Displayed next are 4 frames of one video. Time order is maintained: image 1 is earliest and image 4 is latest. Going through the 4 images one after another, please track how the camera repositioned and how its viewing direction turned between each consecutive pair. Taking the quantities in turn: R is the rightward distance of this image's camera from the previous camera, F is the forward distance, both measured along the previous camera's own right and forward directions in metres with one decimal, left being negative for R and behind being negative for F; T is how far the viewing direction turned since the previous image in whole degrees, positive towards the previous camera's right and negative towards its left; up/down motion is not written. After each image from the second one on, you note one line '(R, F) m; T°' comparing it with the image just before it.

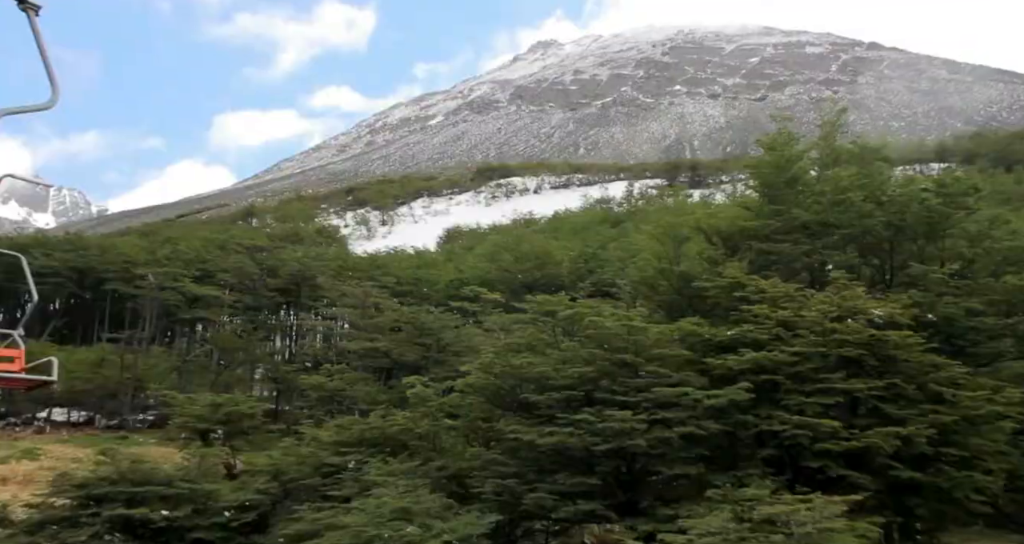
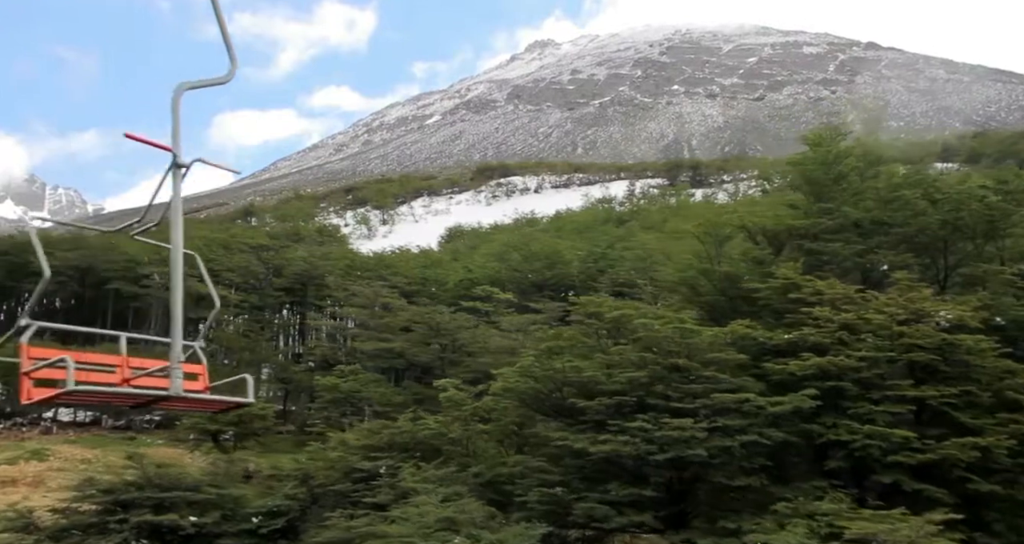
(-0.4, +0.2) m; 0°
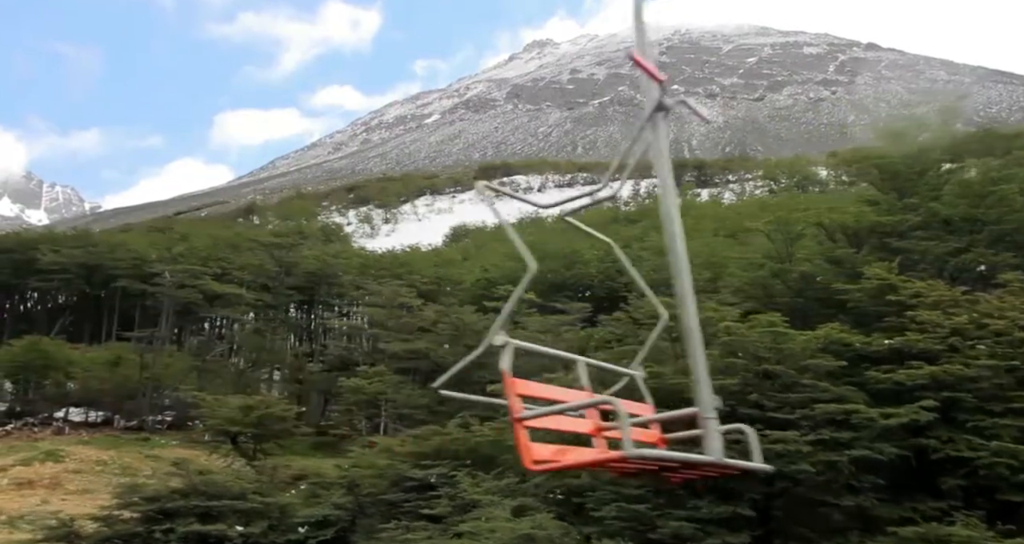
(-0.5, +0.3) m; 0°
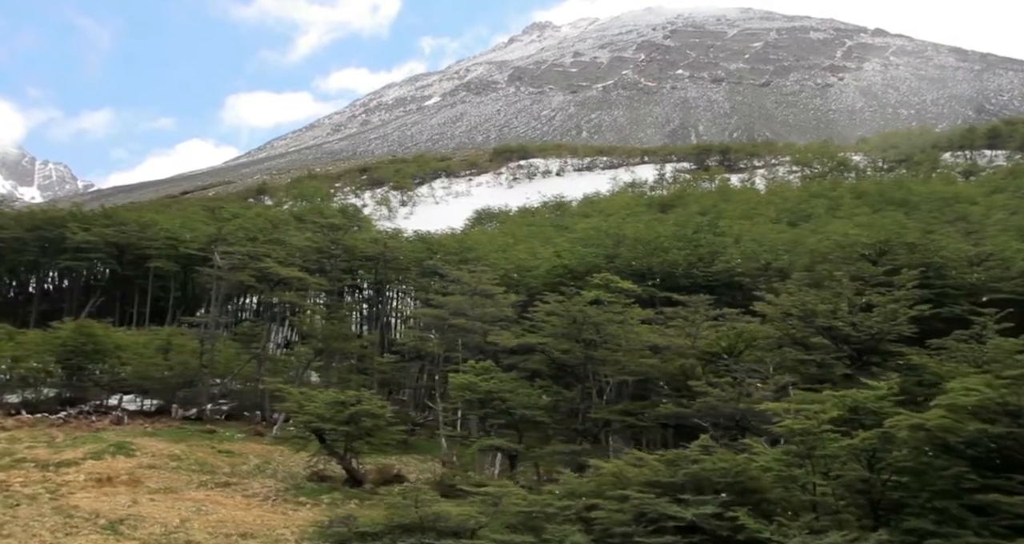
(-2.2, +1.5) m; 0°
